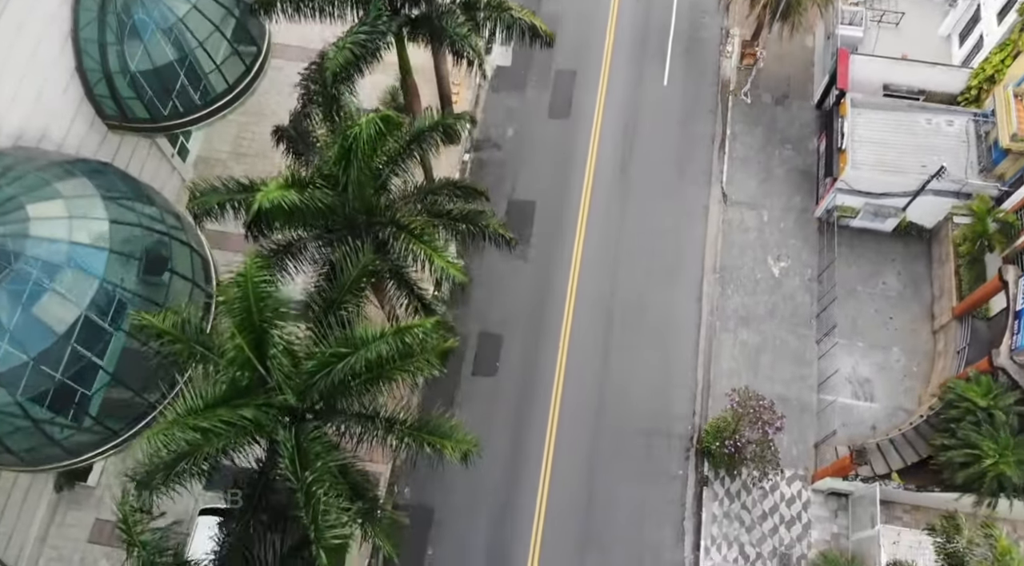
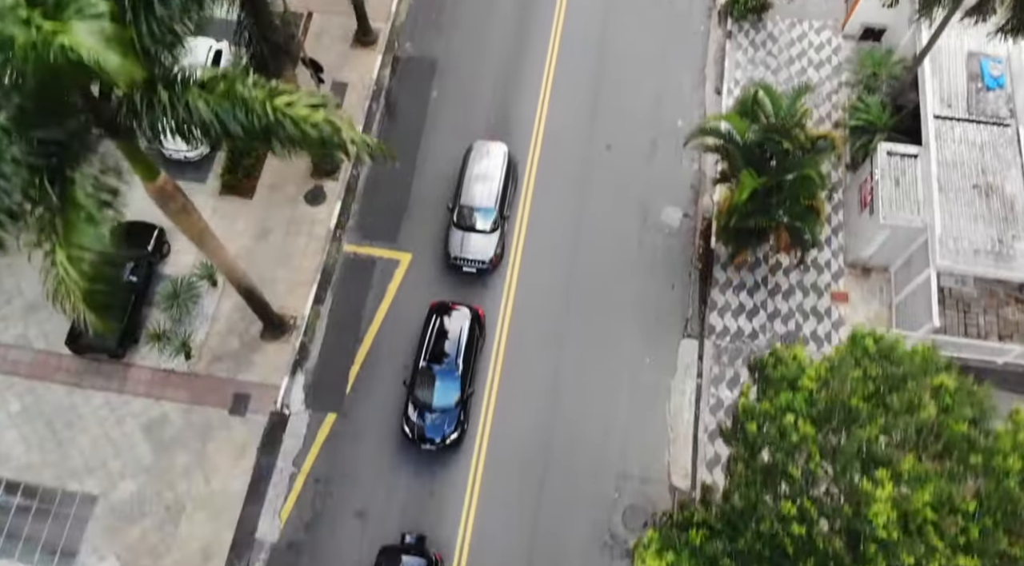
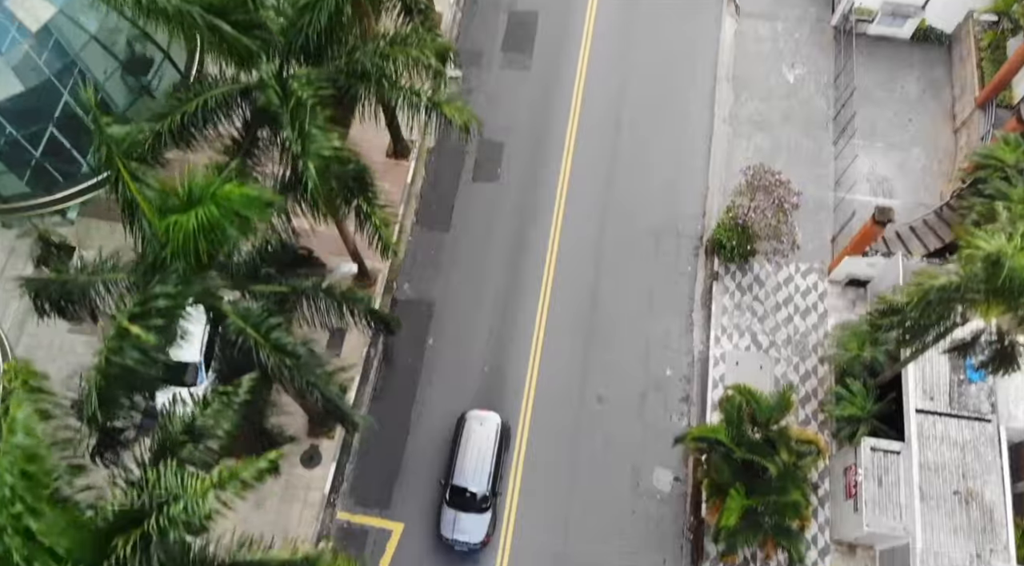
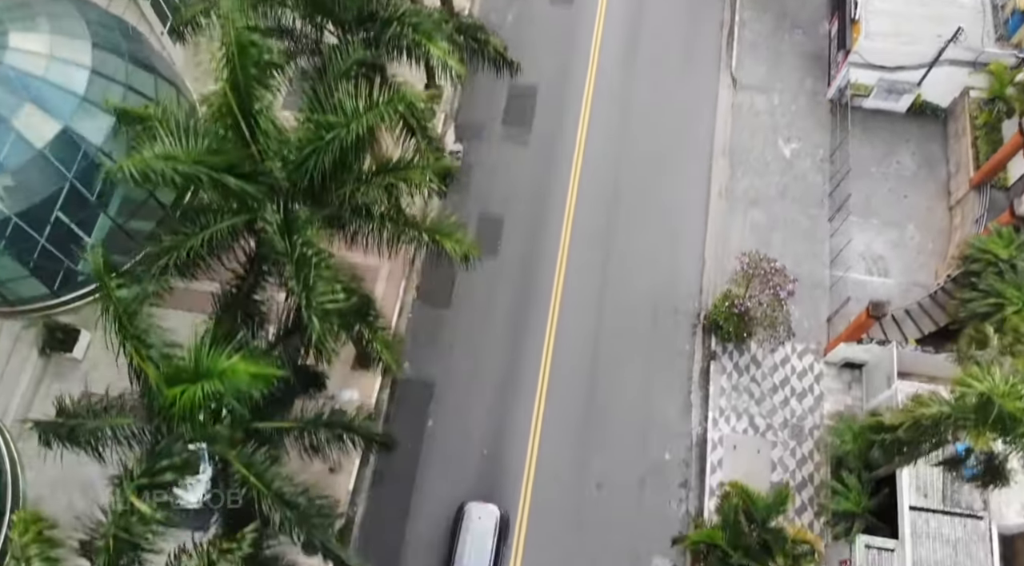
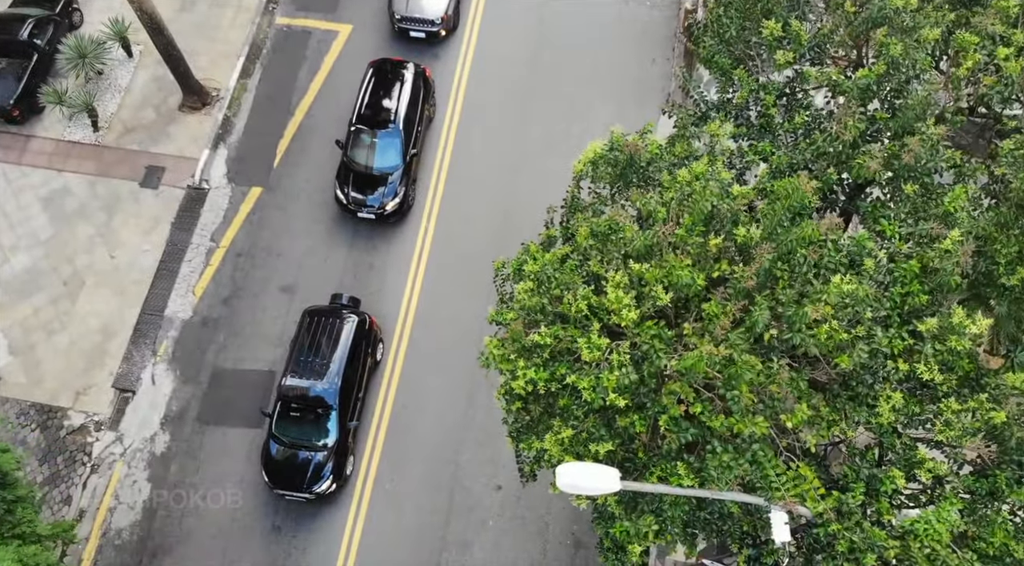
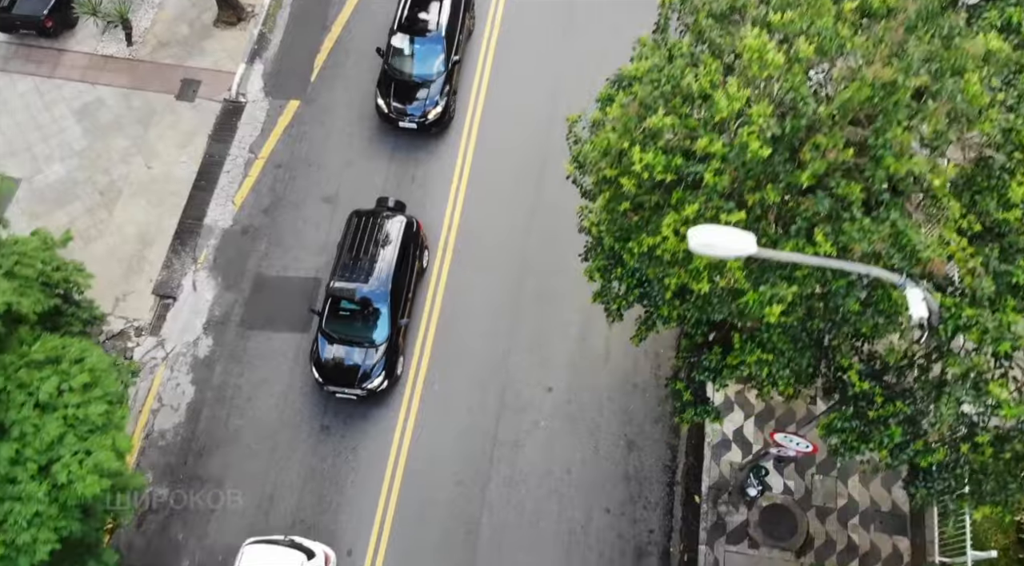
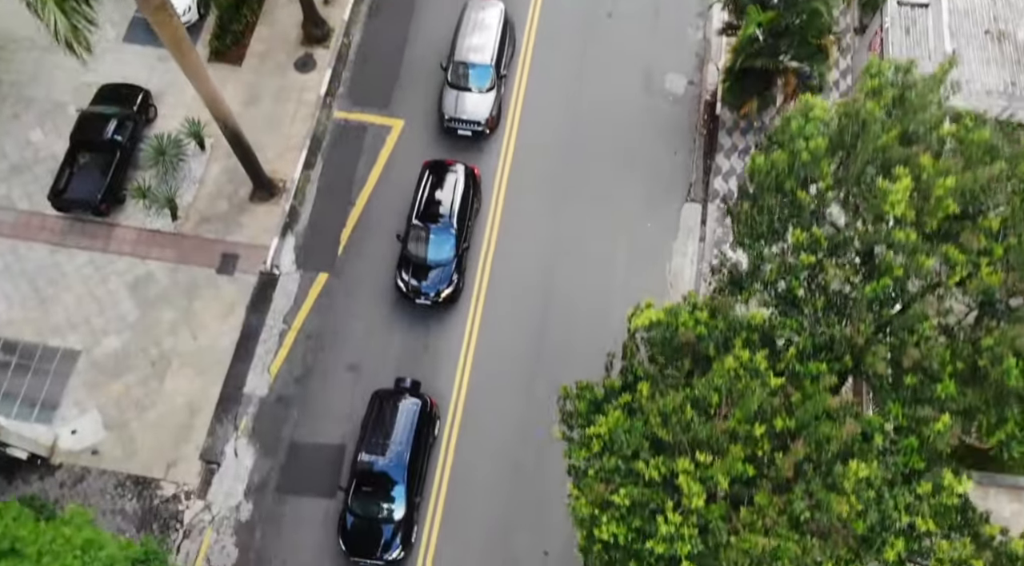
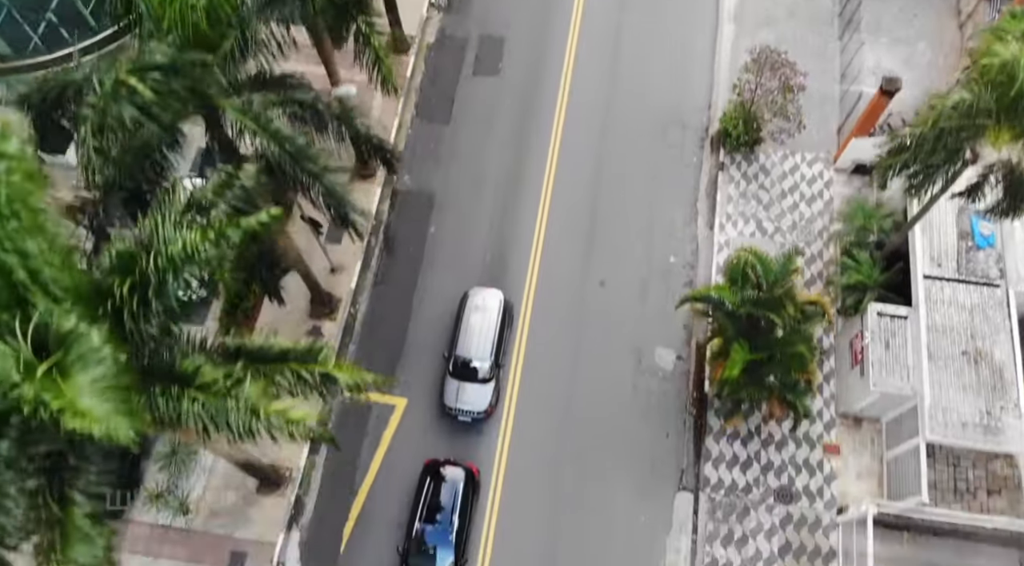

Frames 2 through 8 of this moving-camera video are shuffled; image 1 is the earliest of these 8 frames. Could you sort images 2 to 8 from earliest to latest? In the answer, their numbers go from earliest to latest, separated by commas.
4, 3, 8, 2, 7, 5, 6
